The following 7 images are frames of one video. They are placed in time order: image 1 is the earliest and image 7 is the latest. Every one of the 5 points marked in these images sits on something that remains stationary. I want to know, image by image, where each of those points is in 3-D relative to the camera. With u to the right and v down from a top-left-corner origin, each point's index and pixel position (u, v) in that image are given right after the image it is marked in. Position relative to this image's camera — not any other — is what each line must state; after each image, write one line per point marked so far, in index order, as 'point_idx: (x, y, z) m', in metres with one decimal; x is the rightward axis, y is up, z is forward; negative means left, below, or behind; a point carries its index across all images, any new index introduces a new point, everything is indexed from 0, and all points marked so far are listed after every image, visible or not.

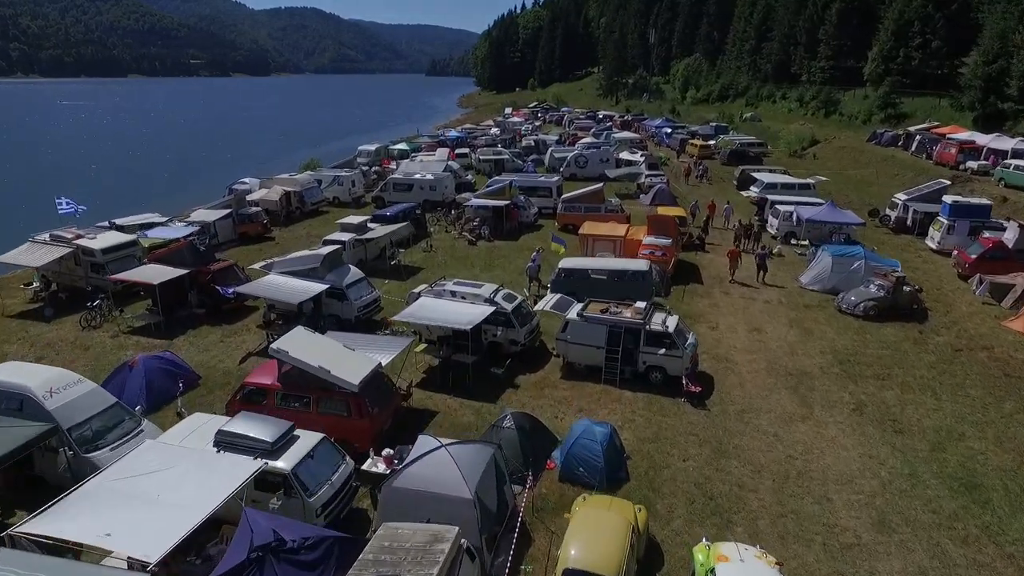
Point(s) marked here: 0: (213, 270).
0: (-9.1, +0.5, +19.8) m
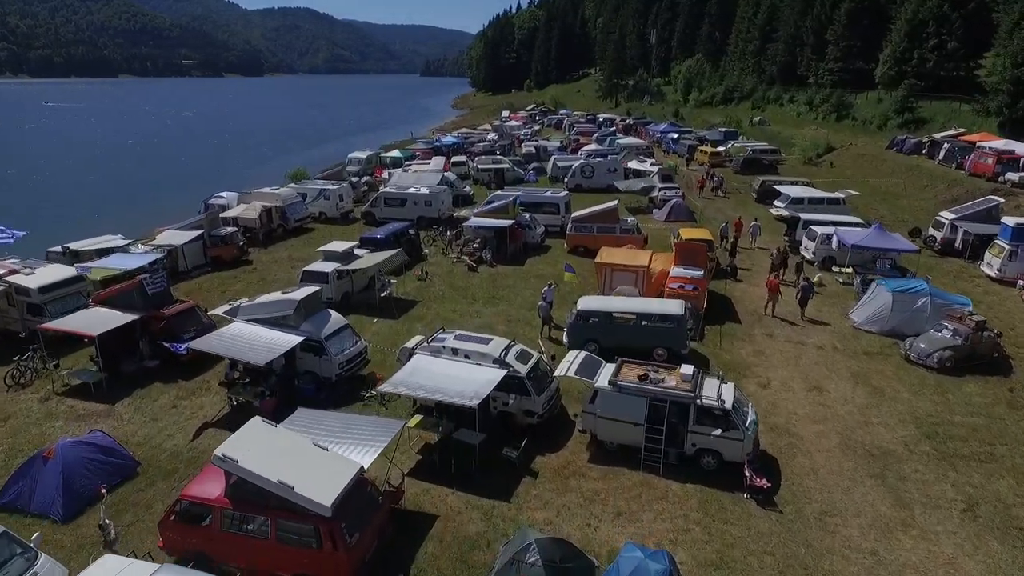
0: (-8.8, -0.7, +16.7) m
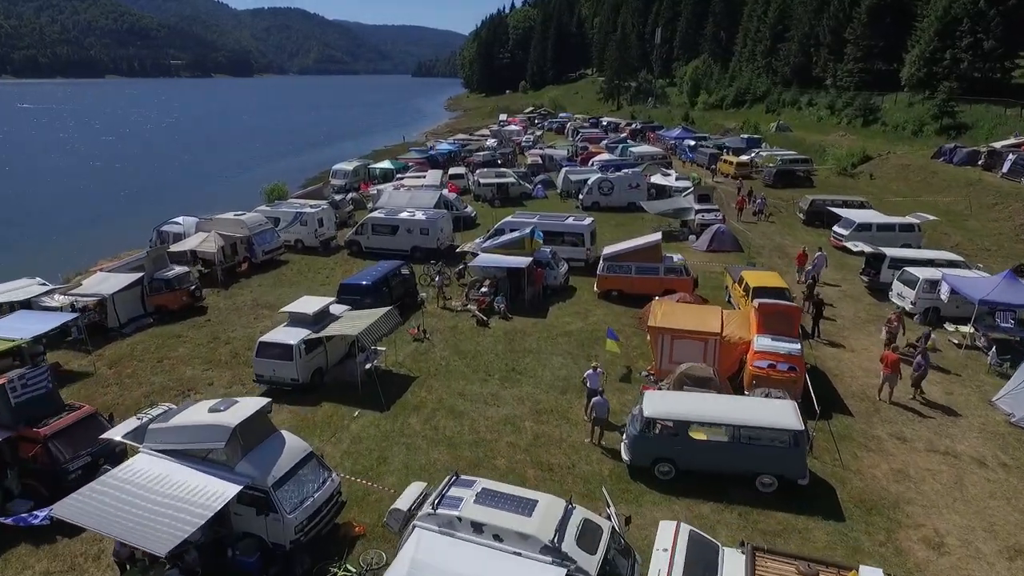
0: (-8.1, -2.5, +11.3) m
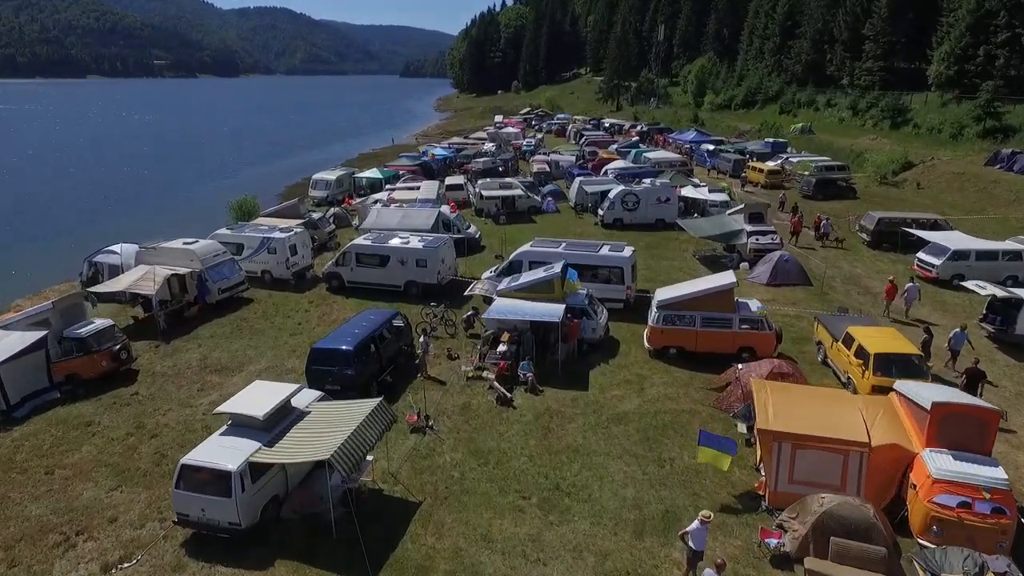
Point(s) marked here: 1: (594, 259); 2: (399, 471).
0: (-7.2, -4.0, +6.0) m
1: (+2.5, +0.9, +19.8) m
2: (-2.1, -3.5, +12.2) m
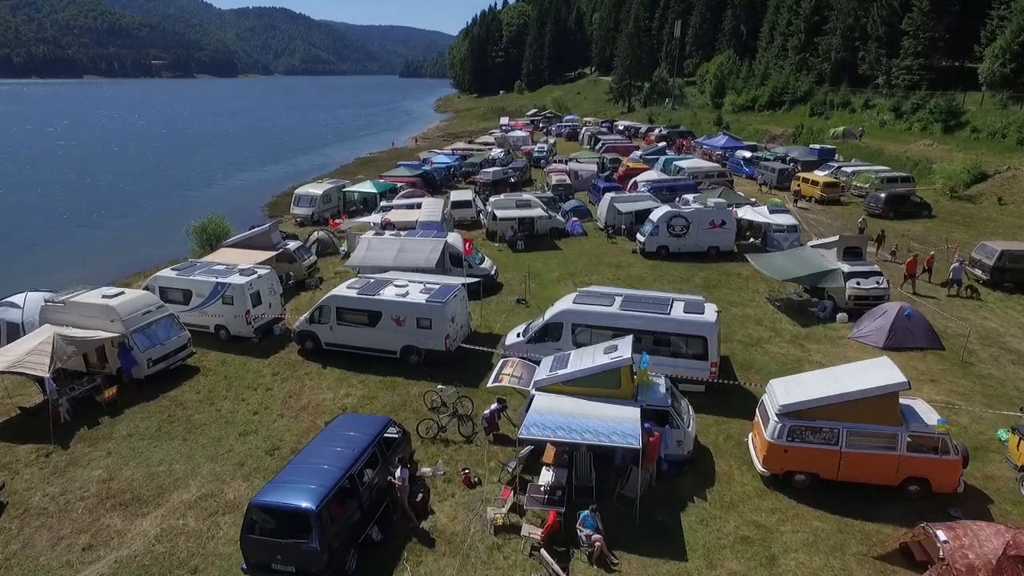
0: (-6.3, -5.7, +0.4) m
1: (+3.3, -0.8, +14.1) m
2: (-1.3, -5.2, +6.6) m
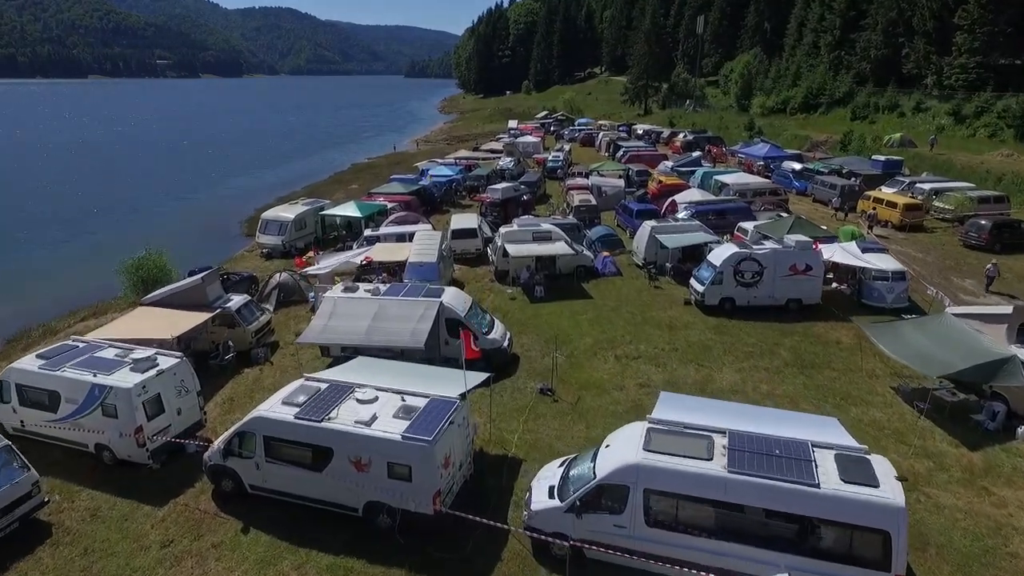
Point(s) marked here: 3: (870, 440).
0: (-6.0, -7.6, -5.8) m
1: (+3.8, -2.8, +8.0) m
2: (-0.9, -7.1, +0.4) m
3: (+7.1, -3.0, +12.9) m
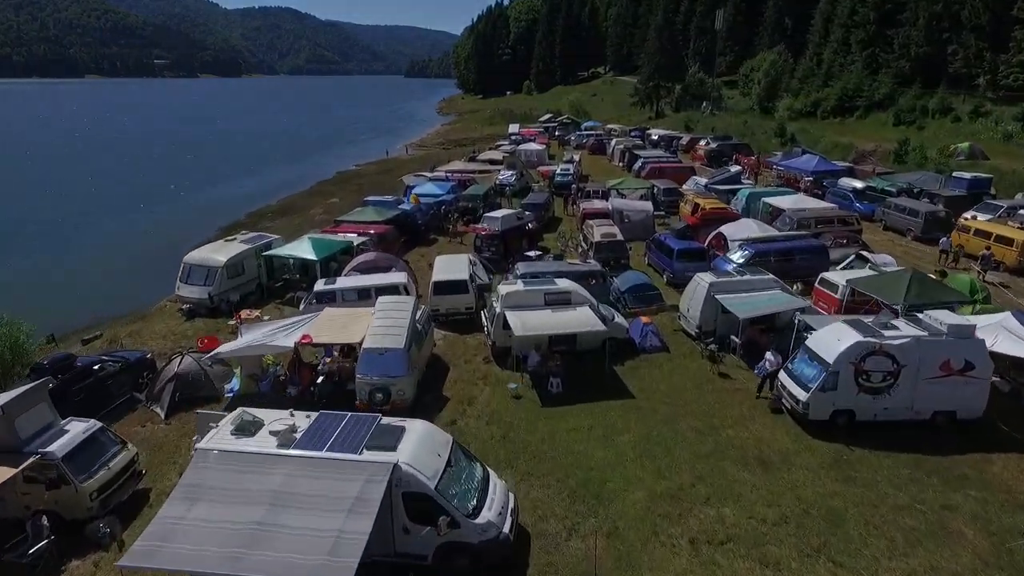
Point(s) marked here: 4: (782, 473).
0: (-6.0, -9.8, -12.6) m
1: (+3.8, -4.9, +1.2) m
2: (-0.8, -9.2, -6.4) m
3: (+7.2, -5.2, +6.1) m
4: (+4.9, -3.4, +12.0) m
